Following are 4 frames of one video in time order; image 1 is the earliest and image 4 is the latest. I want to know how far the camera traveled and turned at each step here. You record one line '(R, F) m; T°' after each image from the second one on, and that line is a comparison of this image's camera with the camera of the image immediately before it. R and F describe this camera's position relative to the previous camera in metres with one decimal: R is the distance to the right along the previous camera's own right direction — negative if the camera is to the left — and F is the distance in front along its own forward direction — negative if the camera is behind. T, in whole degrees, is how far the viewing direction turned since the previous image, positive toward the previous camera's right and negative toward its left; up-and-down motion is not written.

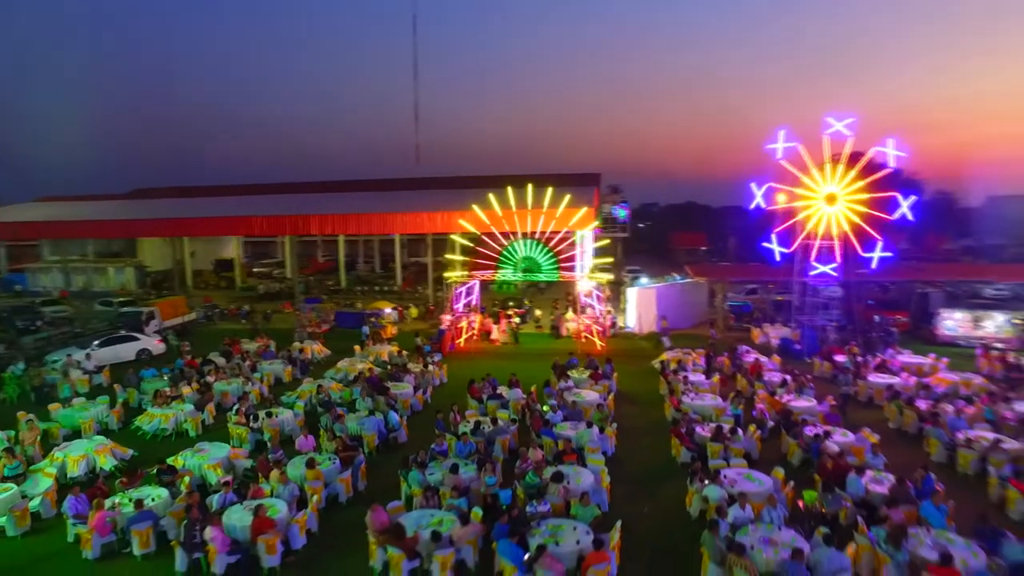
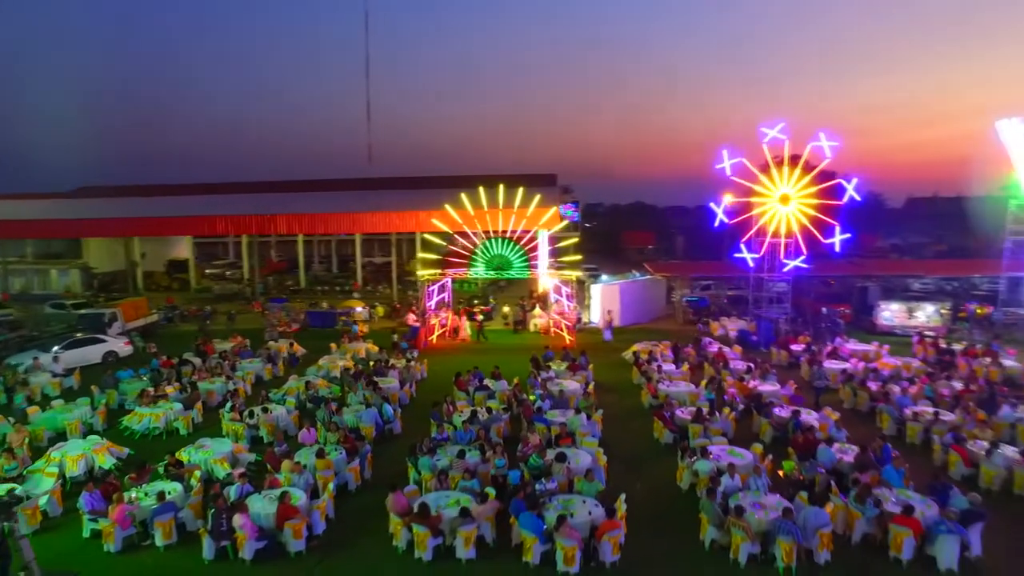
(-1.1, -0.7) m; +5°
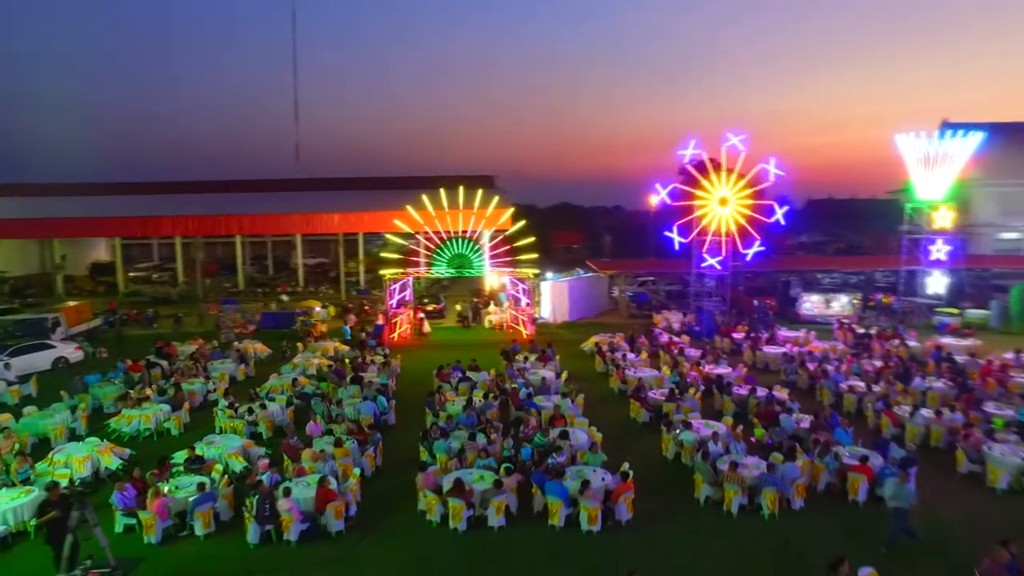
(-1.8, -1.0) m; +8°
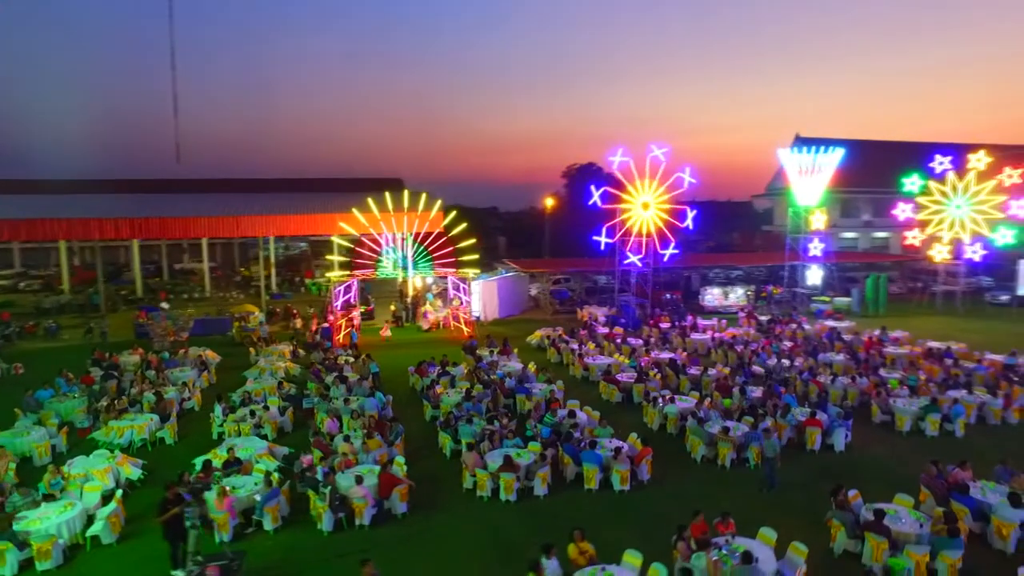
(-3.3, -1.0) m; +12°
